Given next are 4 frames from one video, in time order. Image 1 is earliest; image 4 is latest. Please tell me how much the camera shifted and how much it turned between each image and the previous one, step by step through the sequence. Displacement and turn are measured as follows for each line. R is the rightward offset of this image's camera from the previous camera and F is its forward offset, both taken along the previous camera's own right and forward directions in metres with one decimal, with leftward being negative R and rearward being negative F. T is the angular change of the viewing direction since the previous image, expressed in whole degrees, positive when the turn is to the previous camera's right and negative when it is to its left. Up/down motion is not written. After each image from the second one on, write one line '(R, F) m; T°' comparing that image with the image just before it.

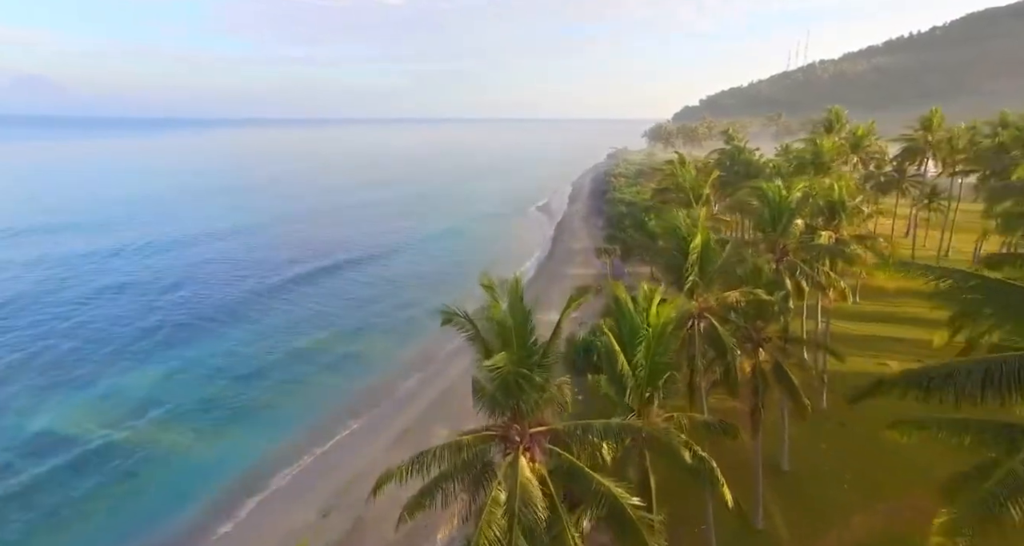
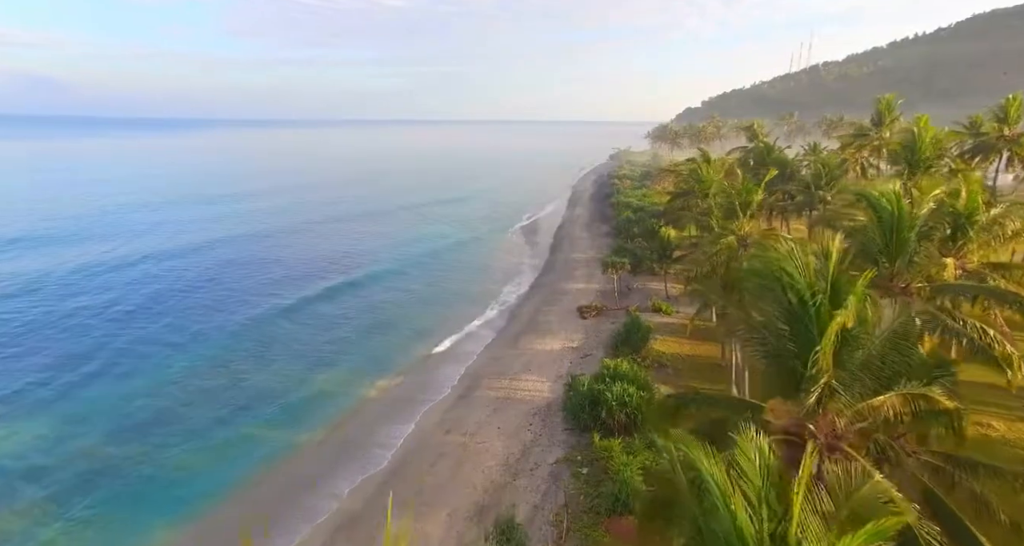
(+0.6, +6.6) m; 0°
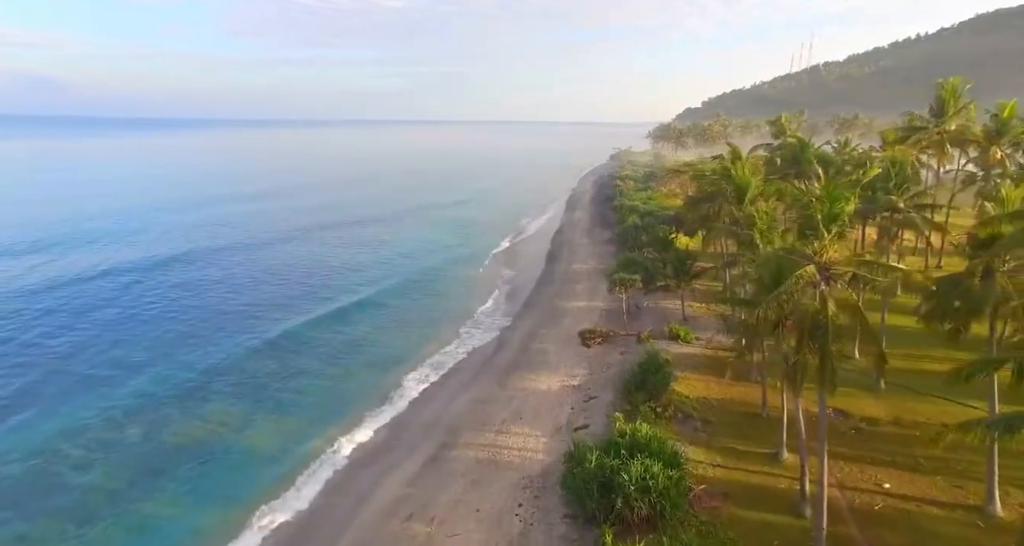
(+0.6, +6.0) m; 0°
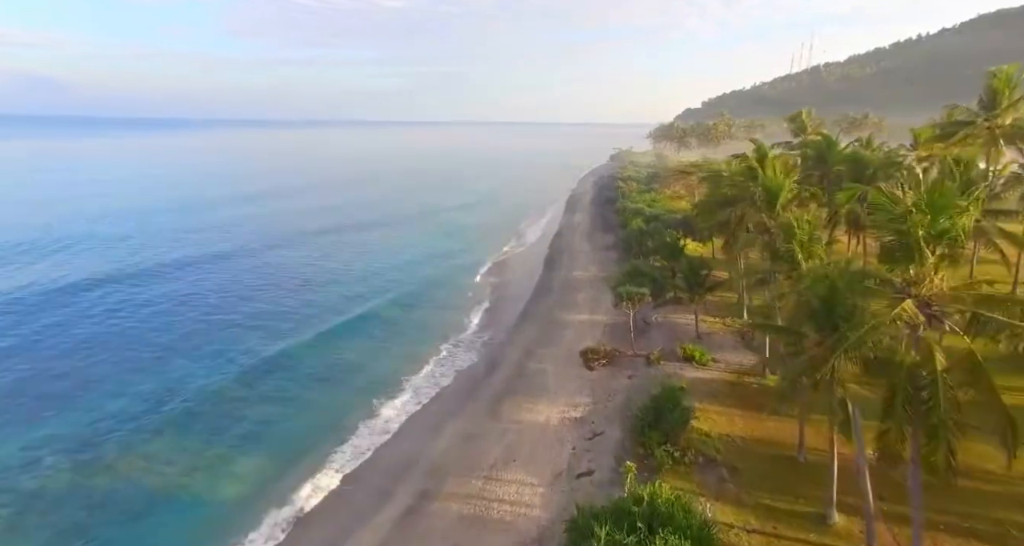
(+0.3, +3.5) m; 0°
